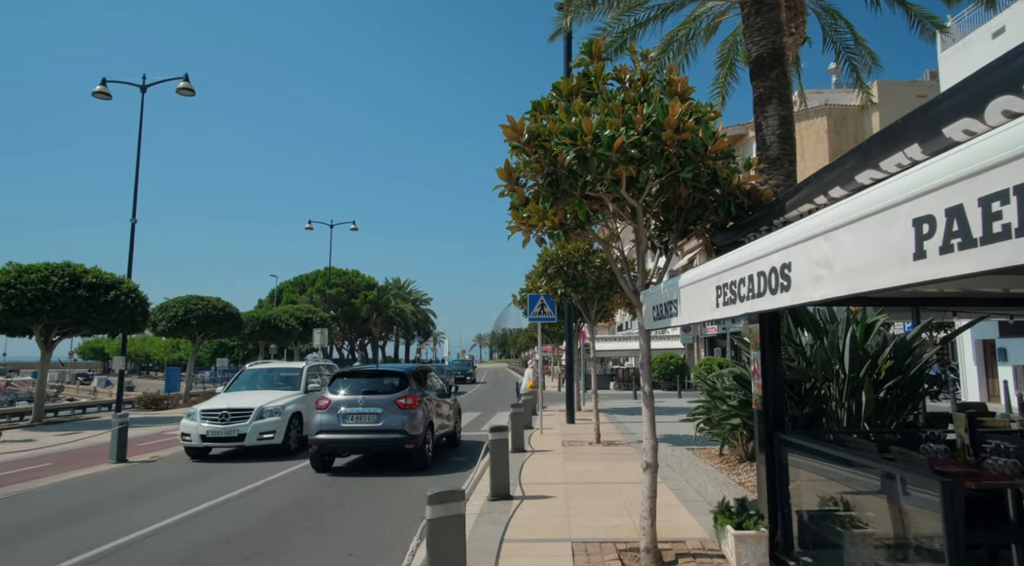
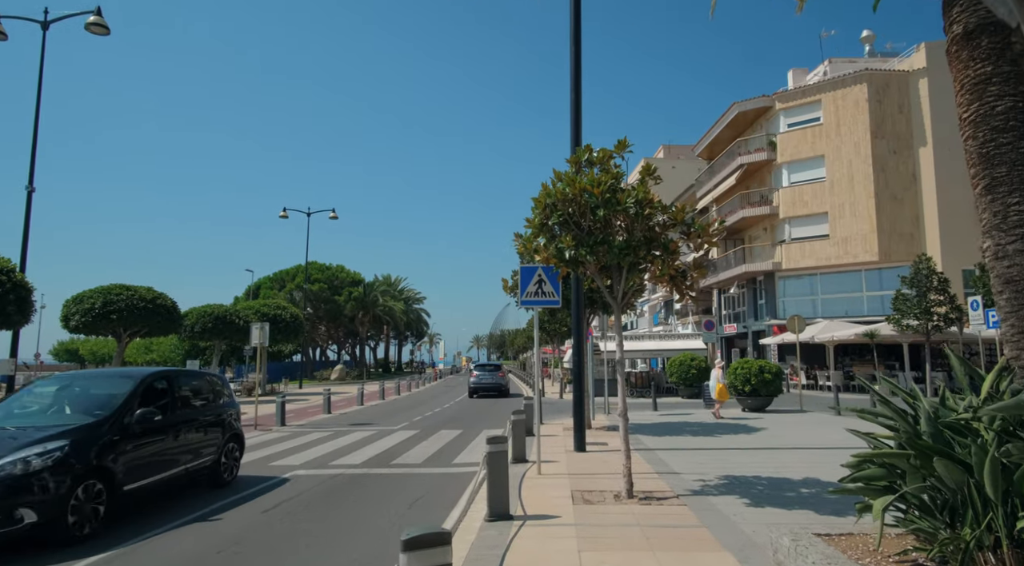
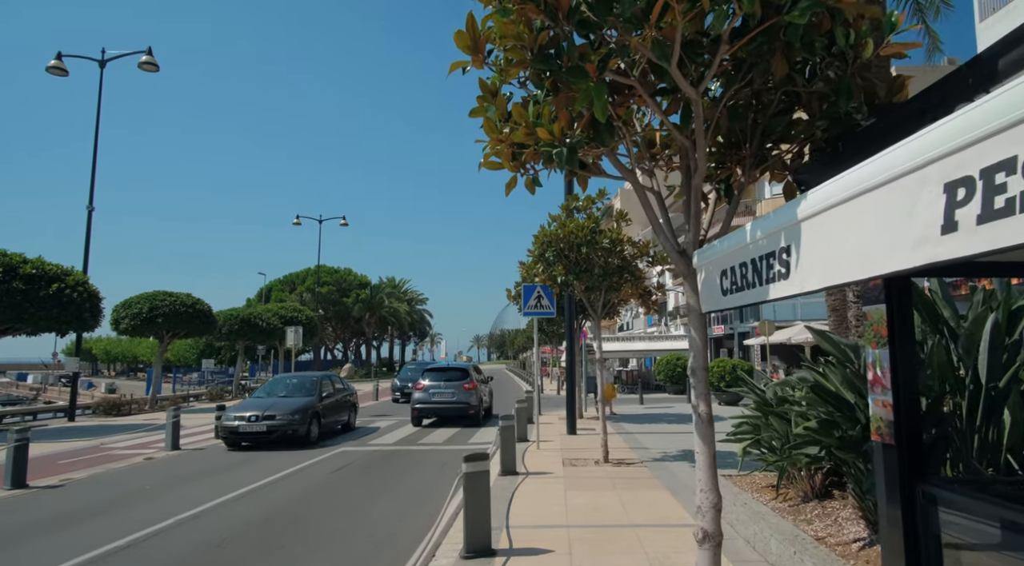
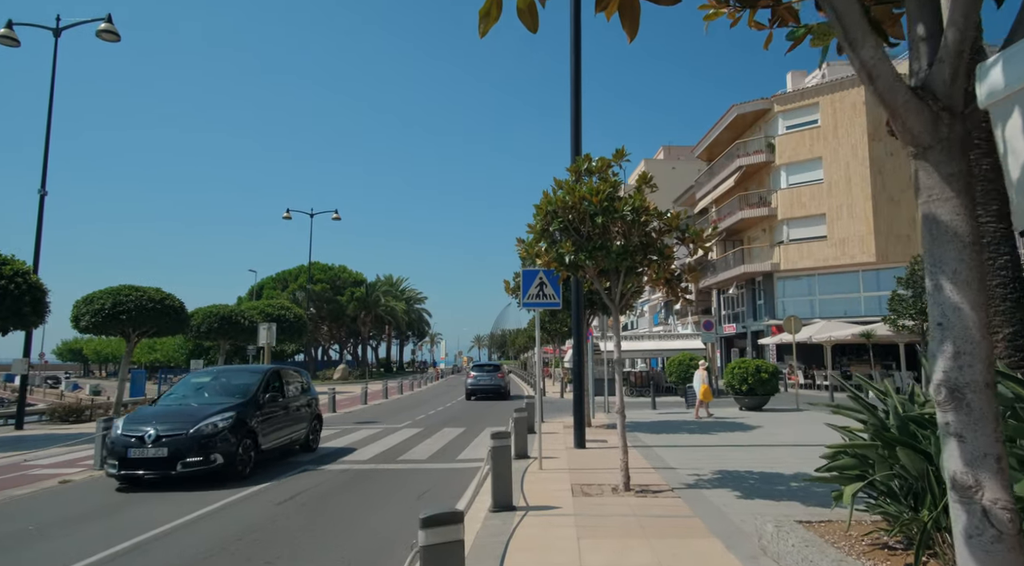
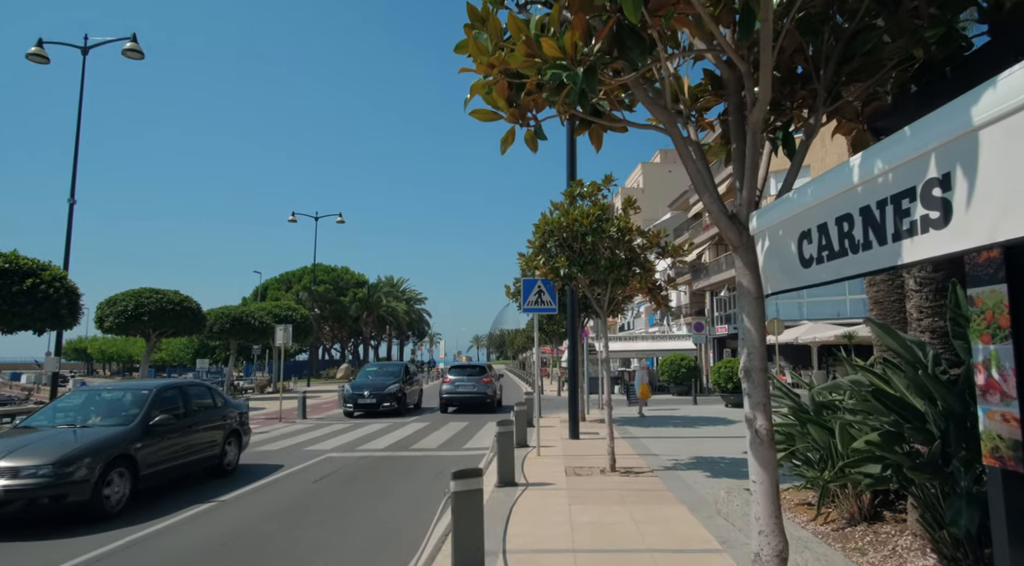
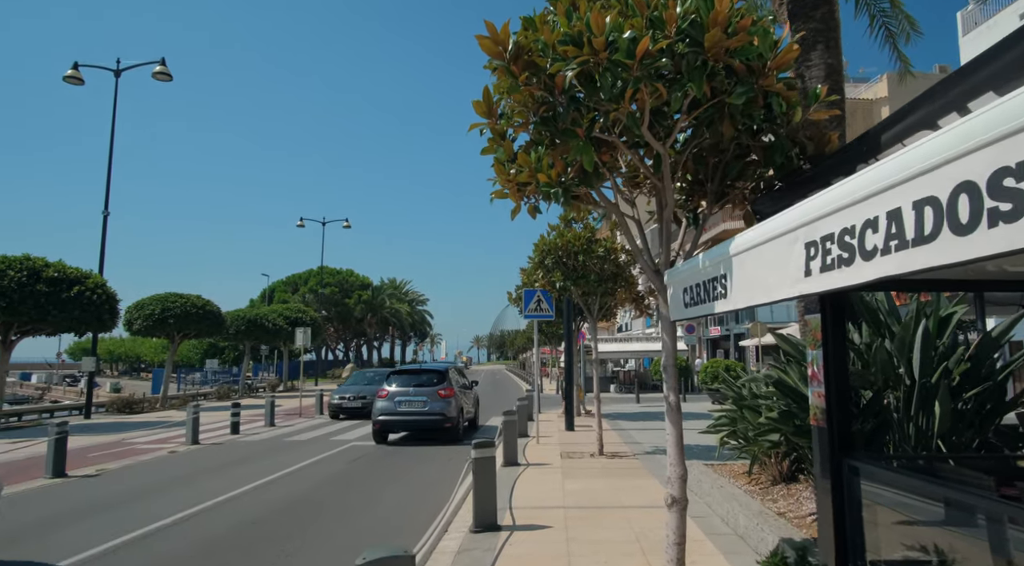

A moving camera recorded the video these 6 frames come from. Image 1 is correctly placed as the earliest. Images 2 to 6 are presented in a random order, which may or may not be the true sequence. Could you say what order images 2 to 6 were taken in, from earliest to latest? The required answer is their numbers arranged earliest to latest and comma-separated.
6, 3, 5, 4, 2
